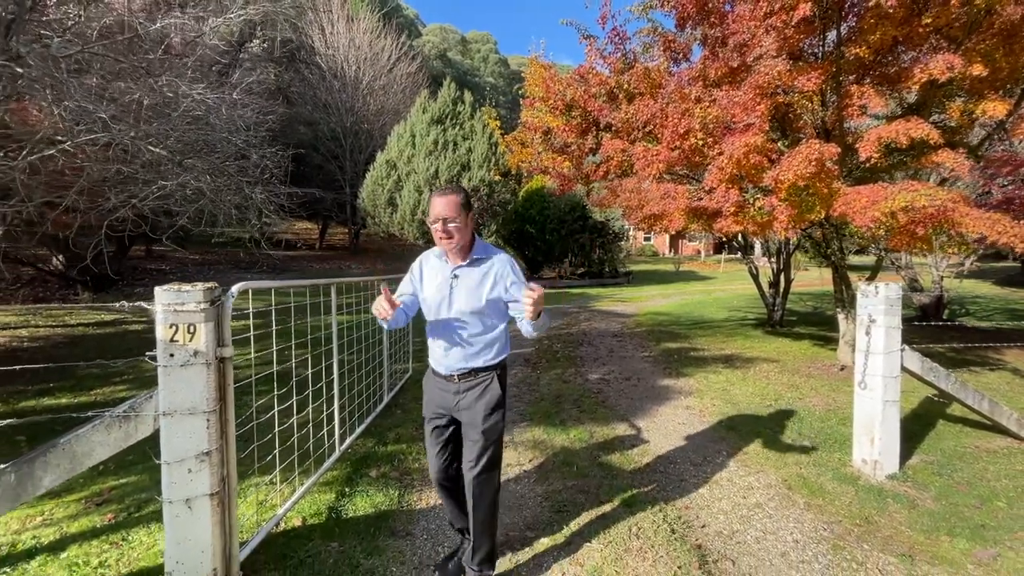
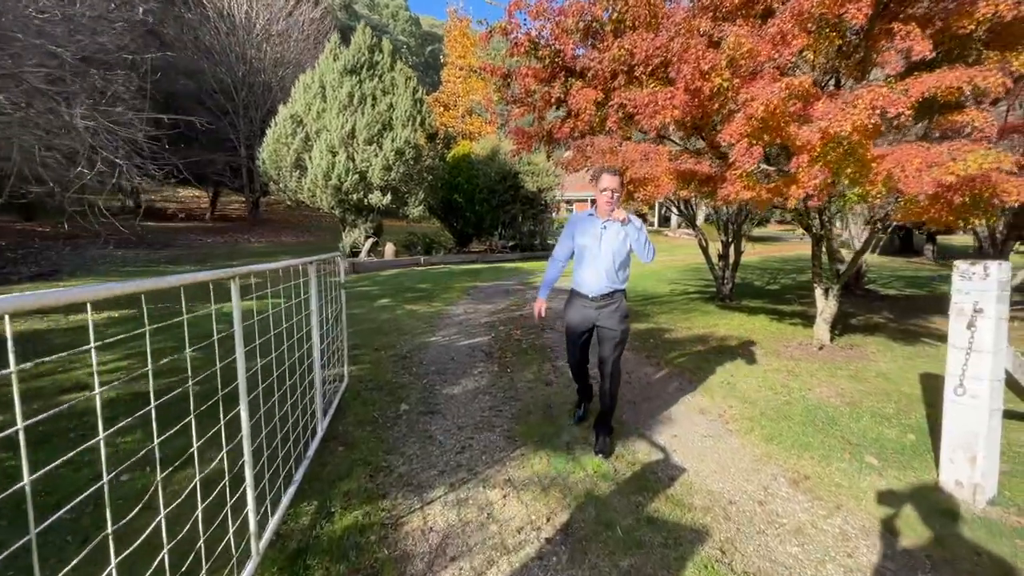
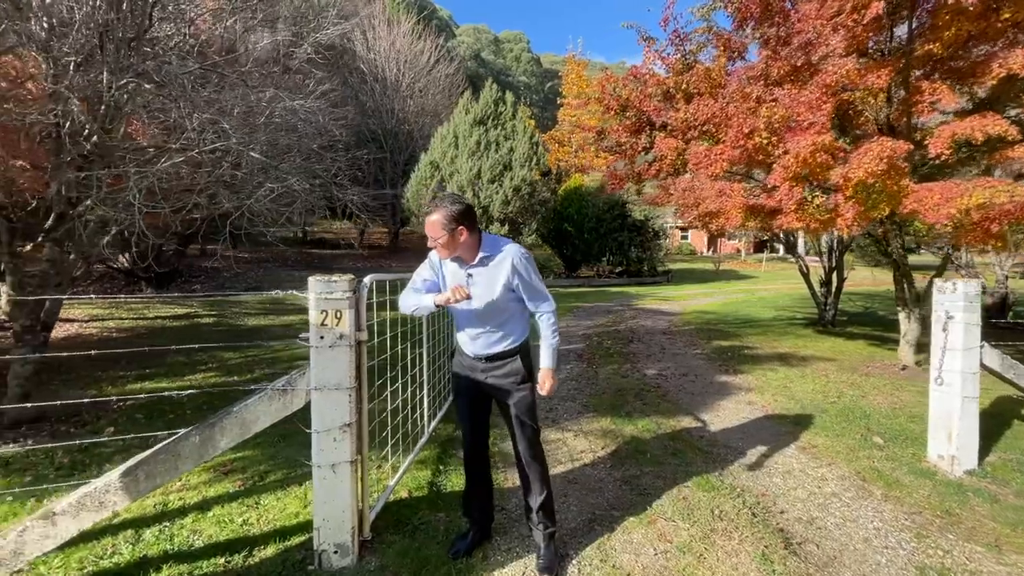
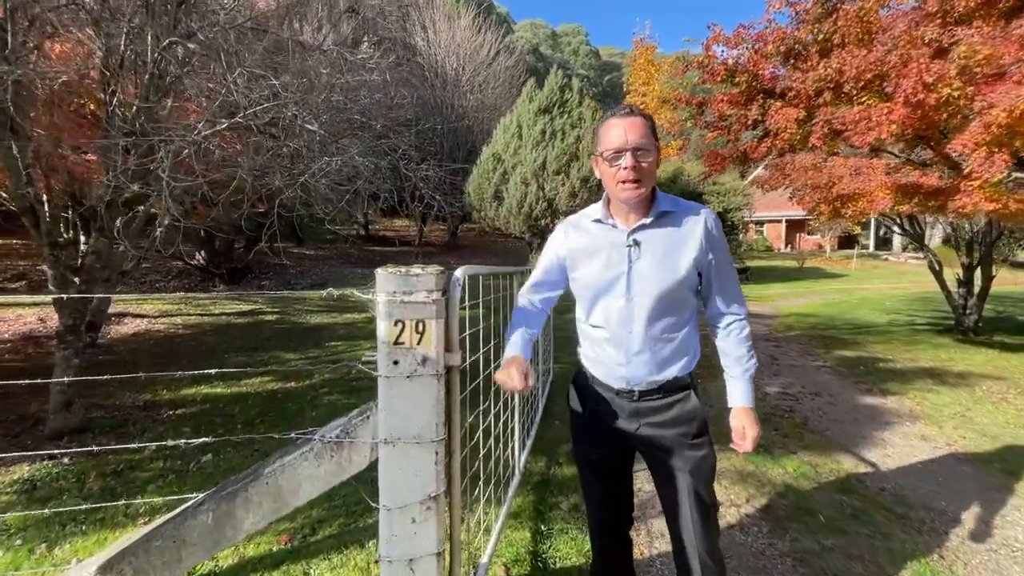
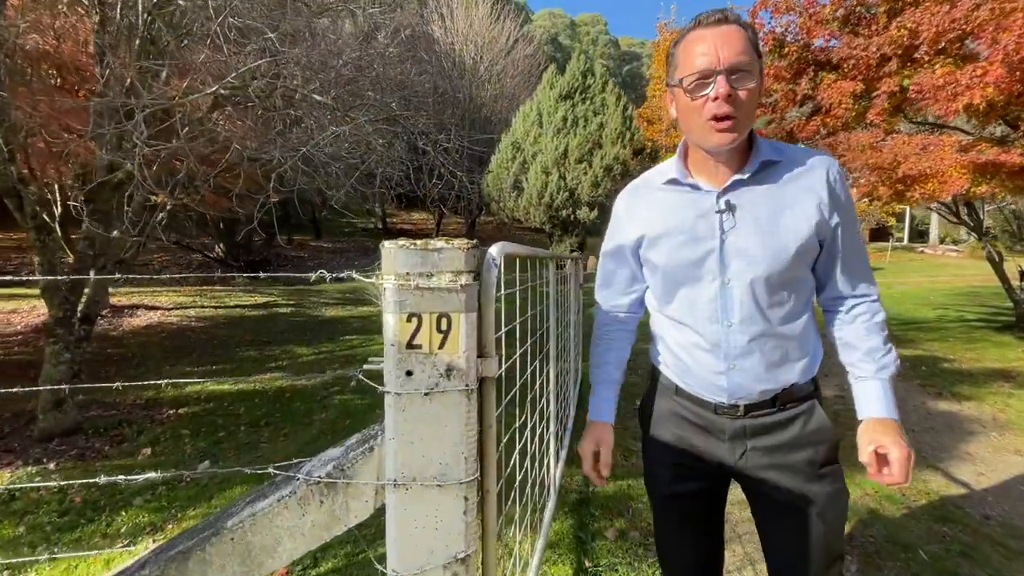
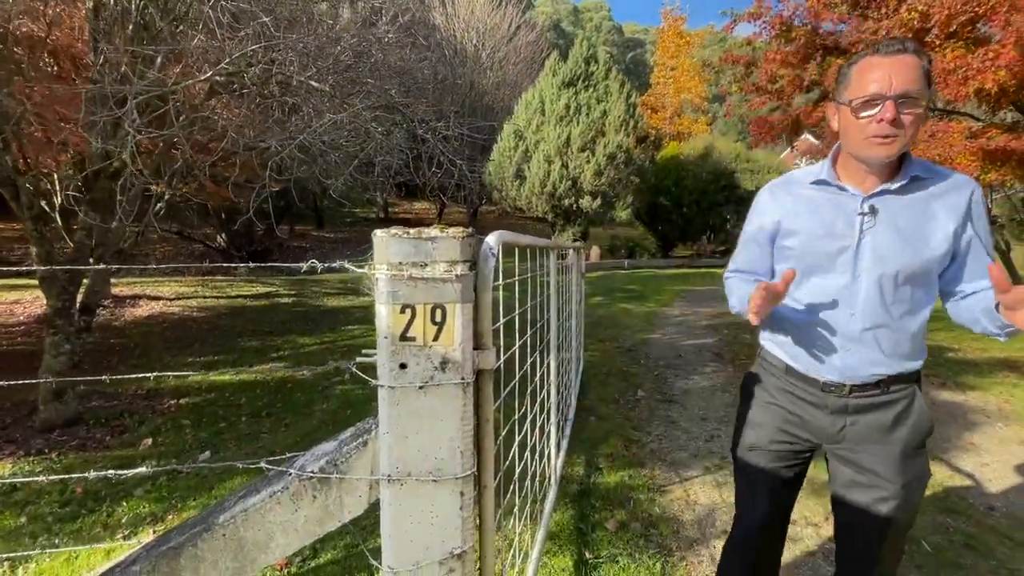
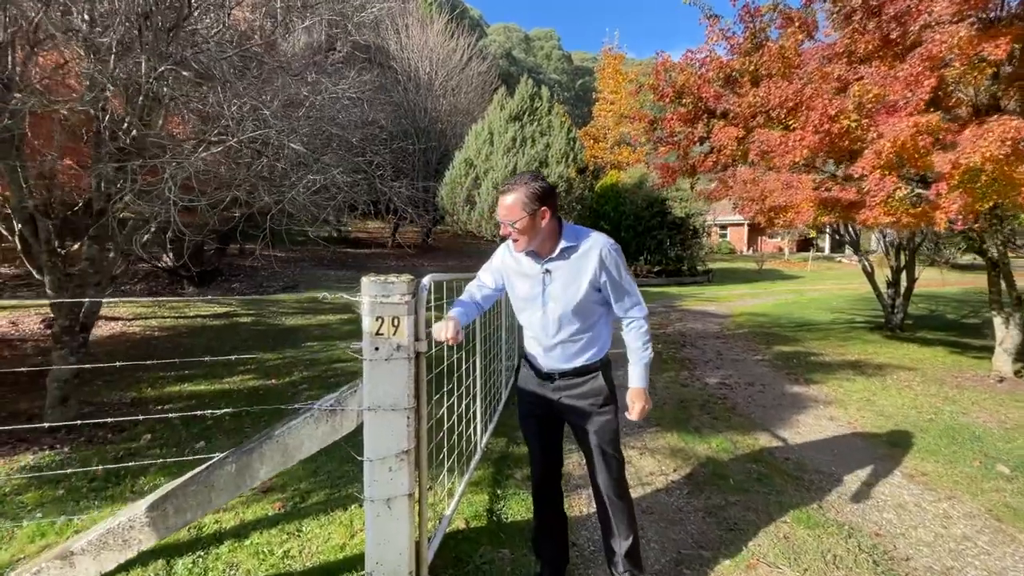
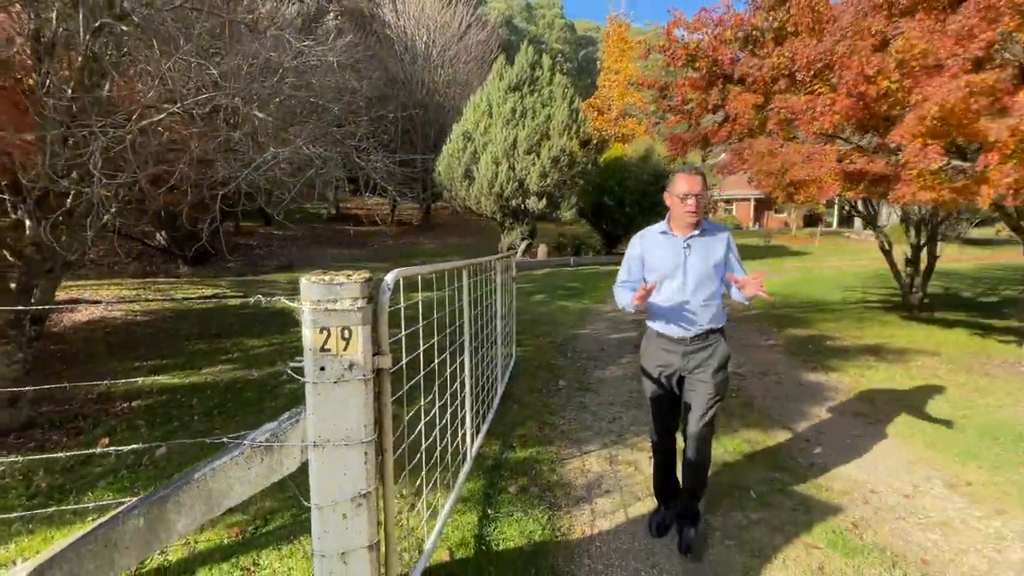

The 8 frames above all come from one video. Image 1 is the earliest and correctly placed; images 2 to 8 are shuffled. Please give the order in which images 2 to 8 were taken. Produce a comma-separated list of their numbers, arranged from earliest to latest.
3, 7, 4, 5, 6, 8, 2
